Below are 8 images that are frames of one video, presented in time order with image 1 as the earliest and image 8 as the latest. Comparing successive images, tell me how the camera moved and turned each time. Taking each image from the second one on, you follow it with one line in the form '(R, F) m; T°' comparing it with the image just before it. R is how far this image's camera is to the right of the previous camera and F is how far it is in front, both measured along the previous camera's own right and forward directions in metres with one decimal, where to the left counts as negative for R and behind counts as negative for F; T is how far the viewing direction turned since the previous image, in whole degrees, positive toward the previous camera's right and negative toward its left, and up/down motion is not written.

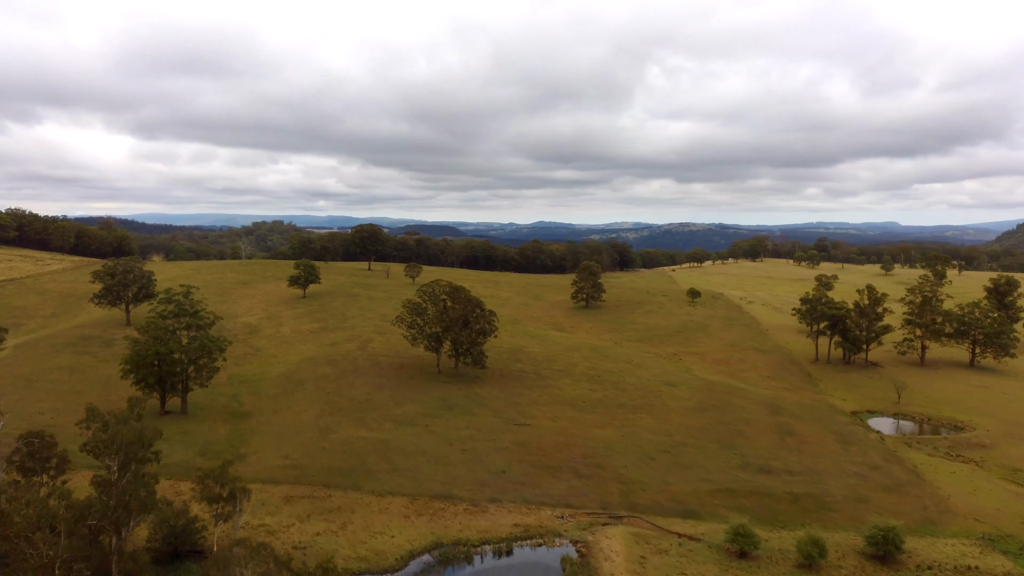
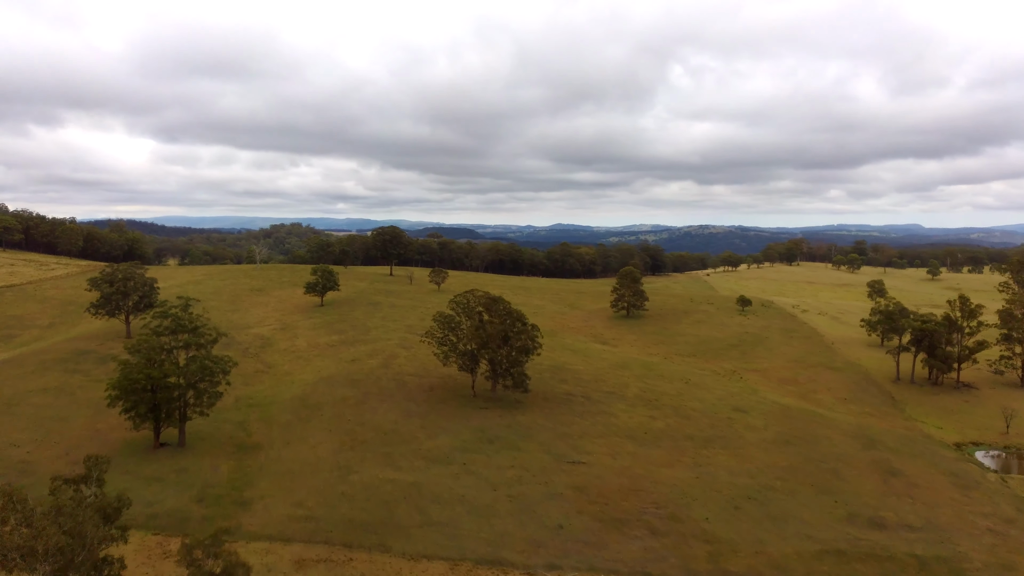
(-1.5, +6.0) m; -1°
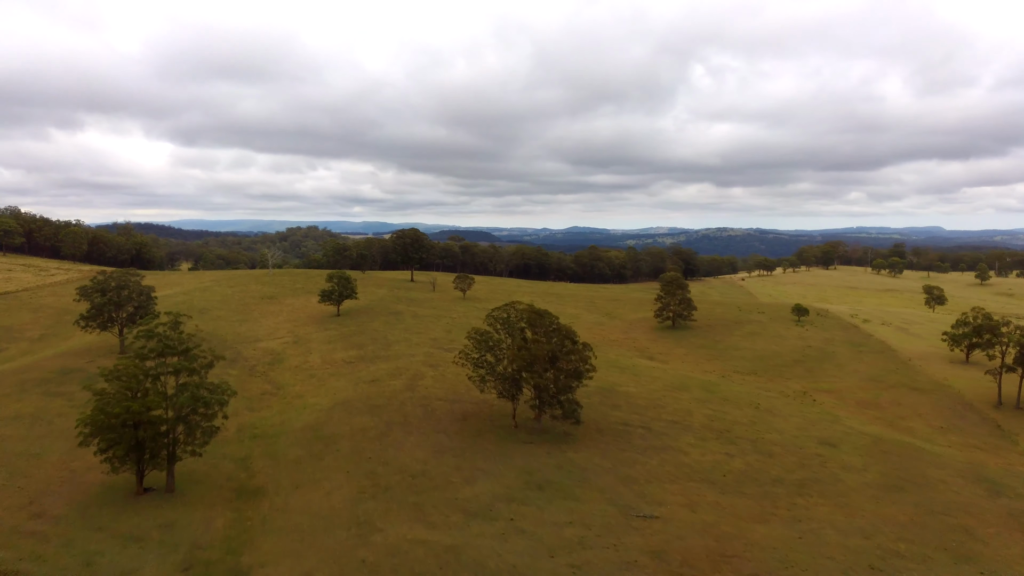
(-1.4, +6.1) m; -1°
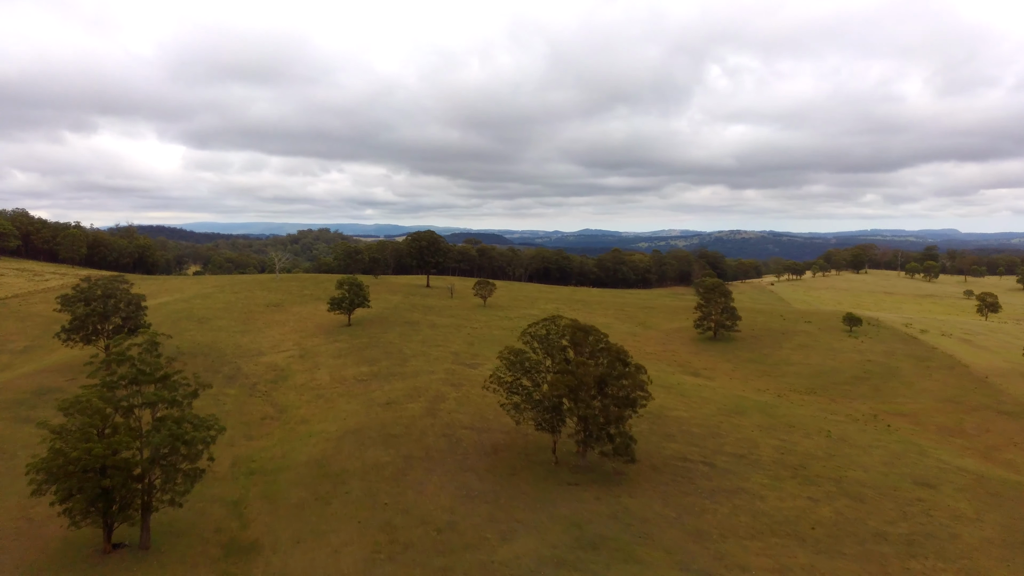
(-1.1, +5.2) m; -1°
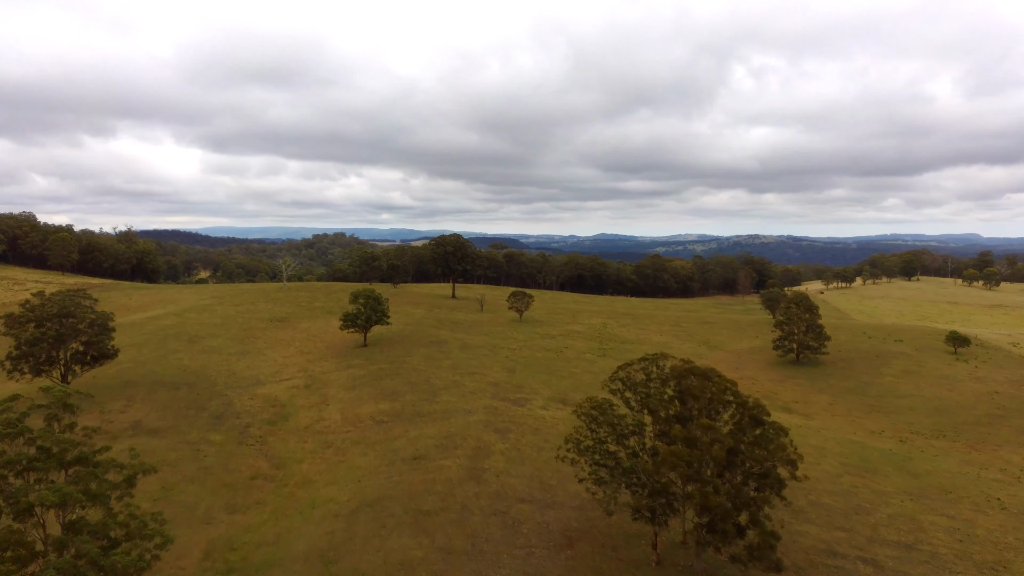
(-1.8, +8.7) m; -1°
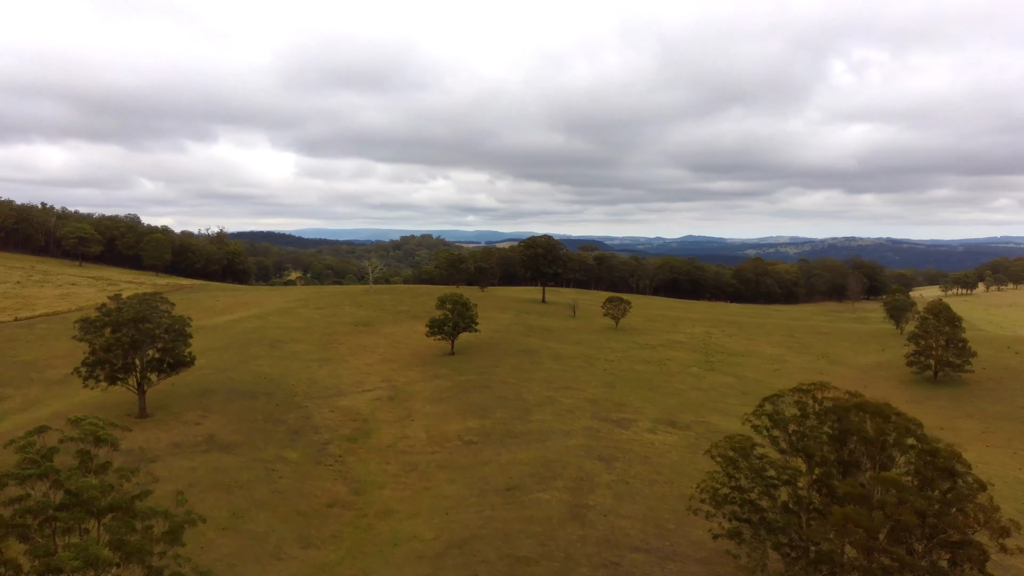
(-0.8, +3.6) m; -6°
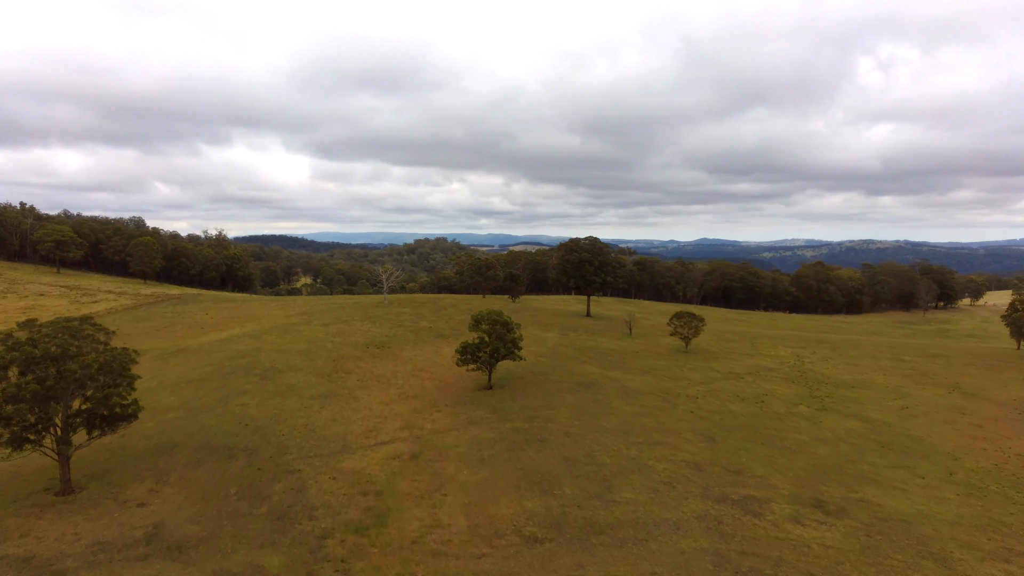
(-1.8, +9.6) m; -1°
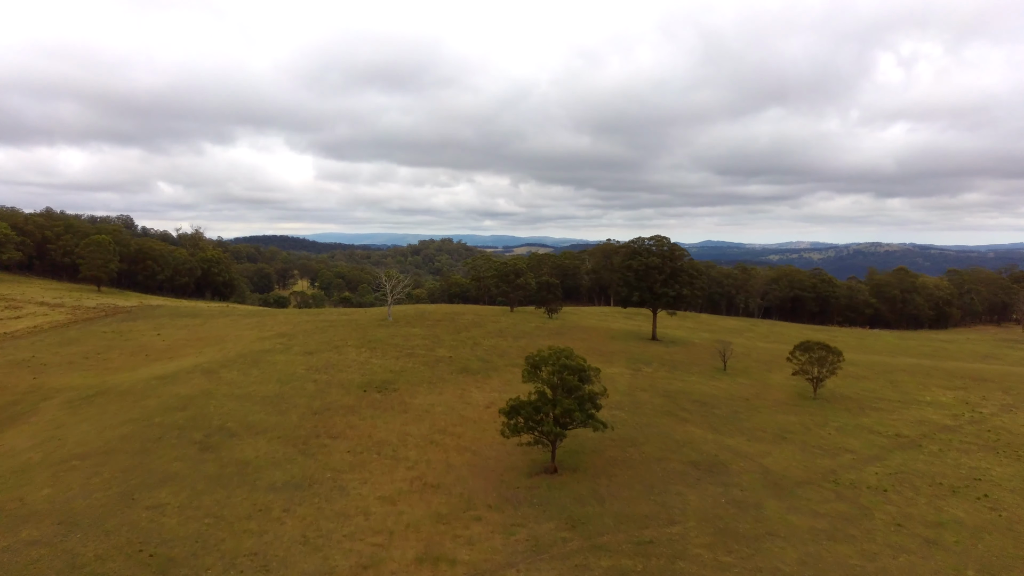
(-2.1, +12.6) m; 0°
